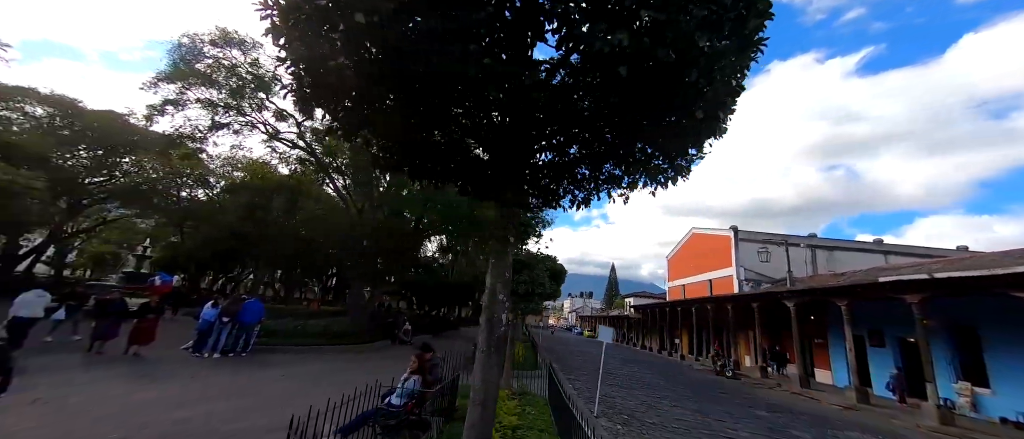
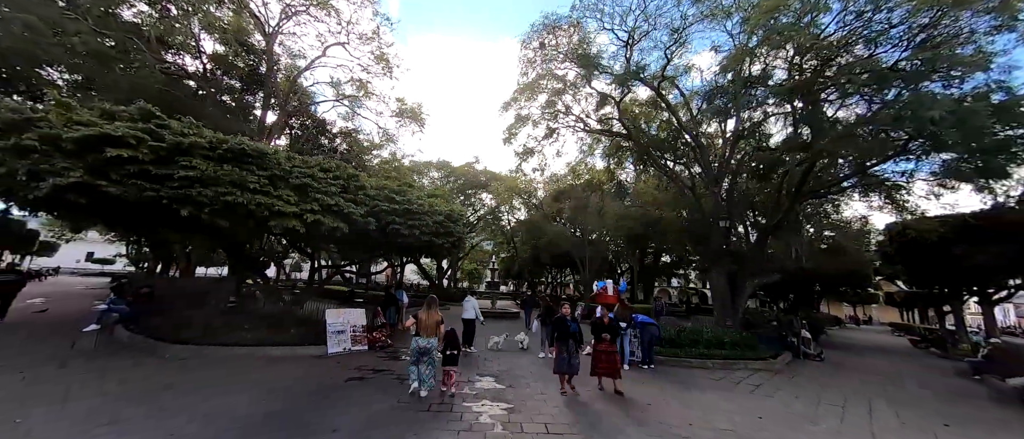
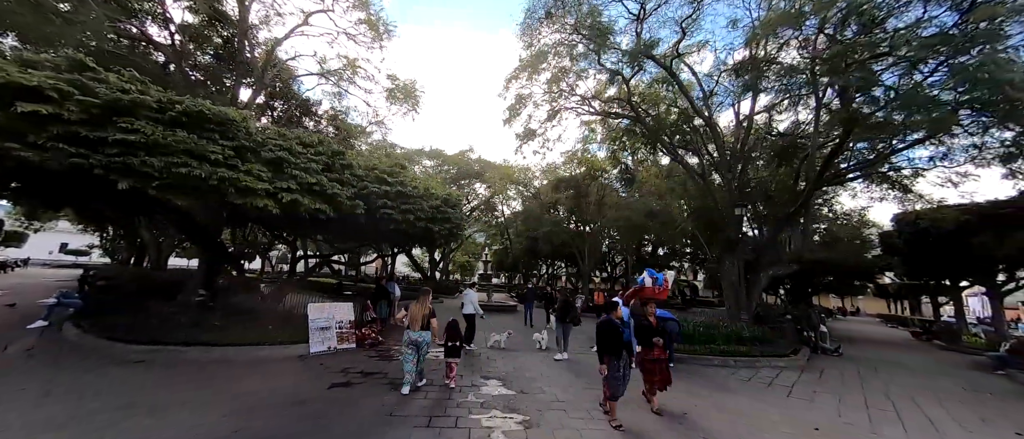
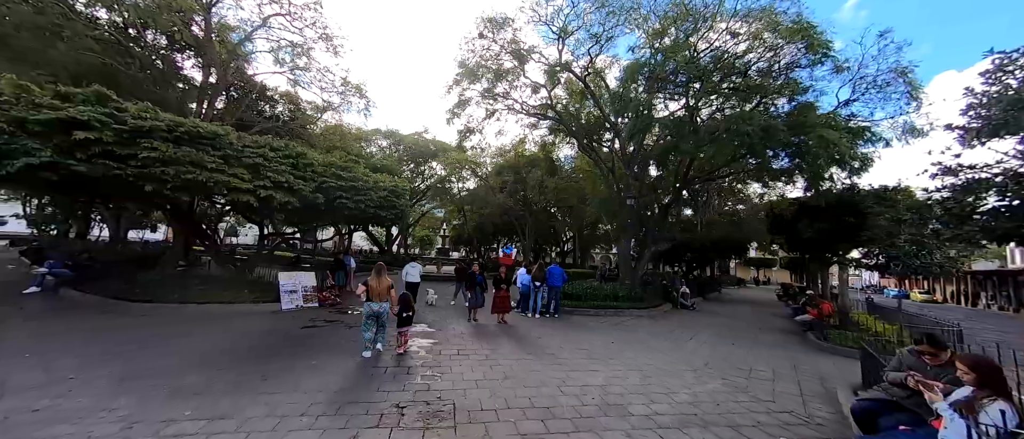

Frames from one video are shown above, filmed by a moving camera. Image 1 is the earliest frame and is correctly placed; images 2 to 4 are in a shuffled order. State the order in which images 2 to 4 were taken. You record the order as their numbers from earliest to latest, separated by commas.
4, 2, 3
